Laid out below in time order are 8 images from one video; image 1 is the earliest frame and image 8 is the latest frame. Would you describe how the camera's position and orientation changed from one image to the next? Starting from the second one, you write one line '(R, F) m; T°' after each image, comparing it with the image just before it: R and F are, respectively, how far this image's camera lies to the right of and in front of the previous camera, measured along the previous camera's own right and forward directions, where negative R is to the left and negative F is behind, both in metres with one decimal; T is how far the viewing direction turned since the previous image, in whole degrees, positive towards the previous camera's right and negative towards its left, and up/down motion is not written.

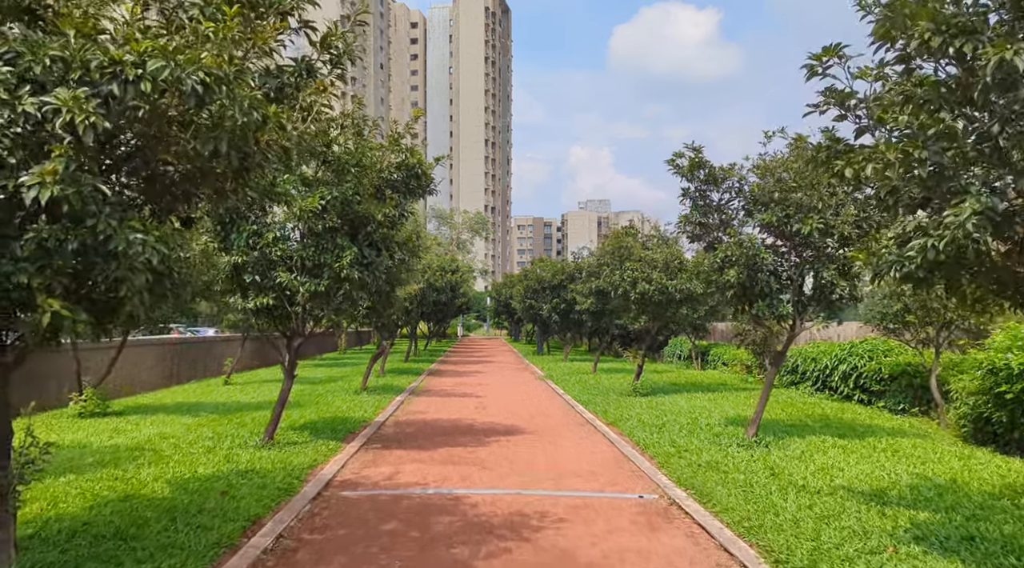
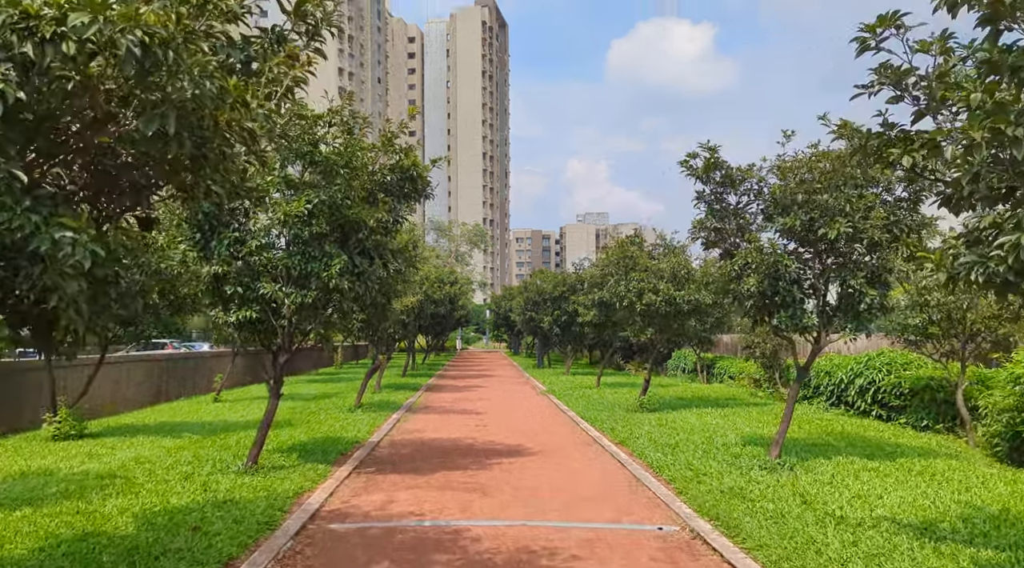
(-0.1, +0.7) m; 0°
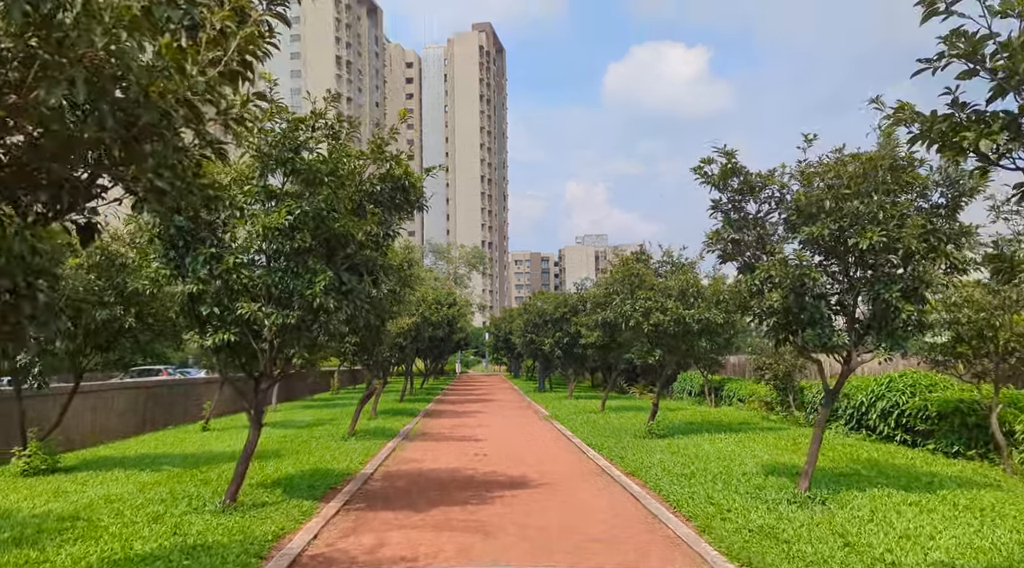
(0.0, +0.7) m; 0°
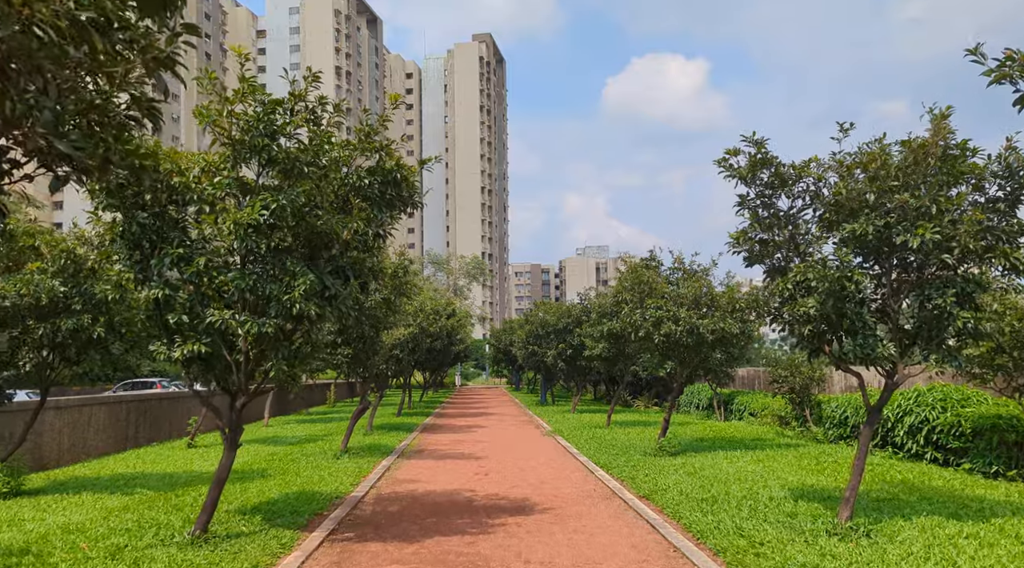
(0.0, +0.8) m; 0°
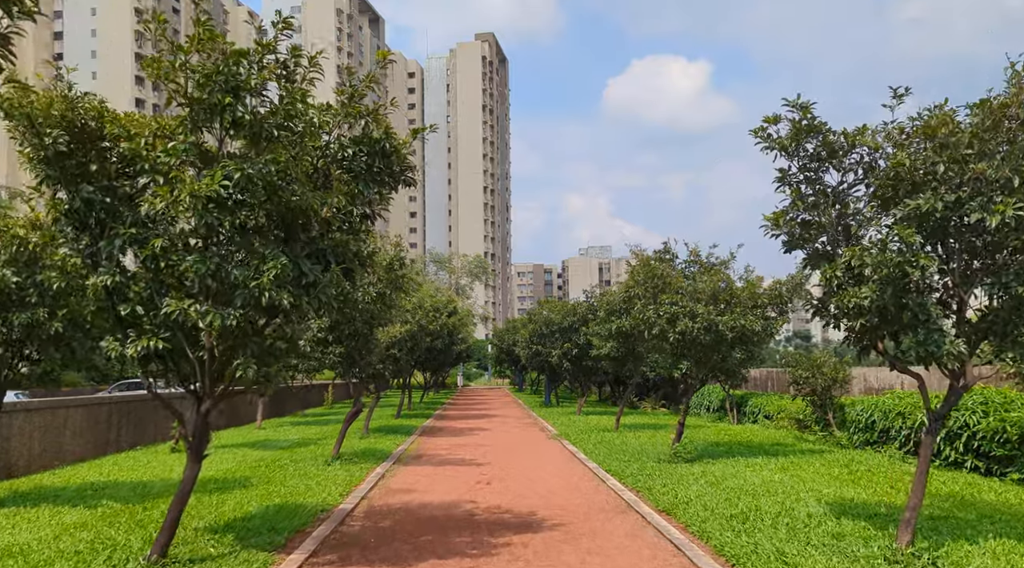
(0.0, +1.0) m; 0°
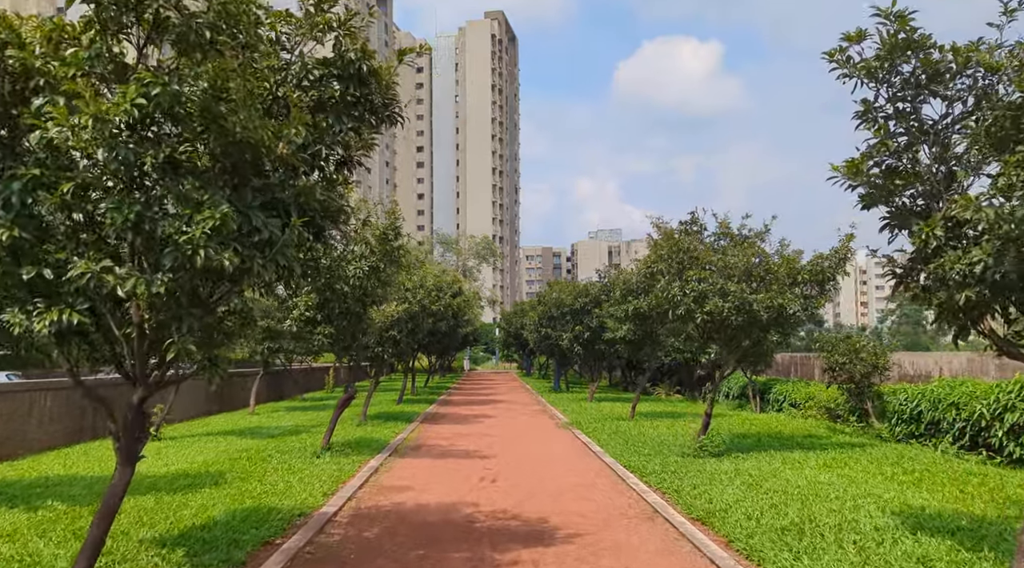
(0.0, +1.3) m; -1°
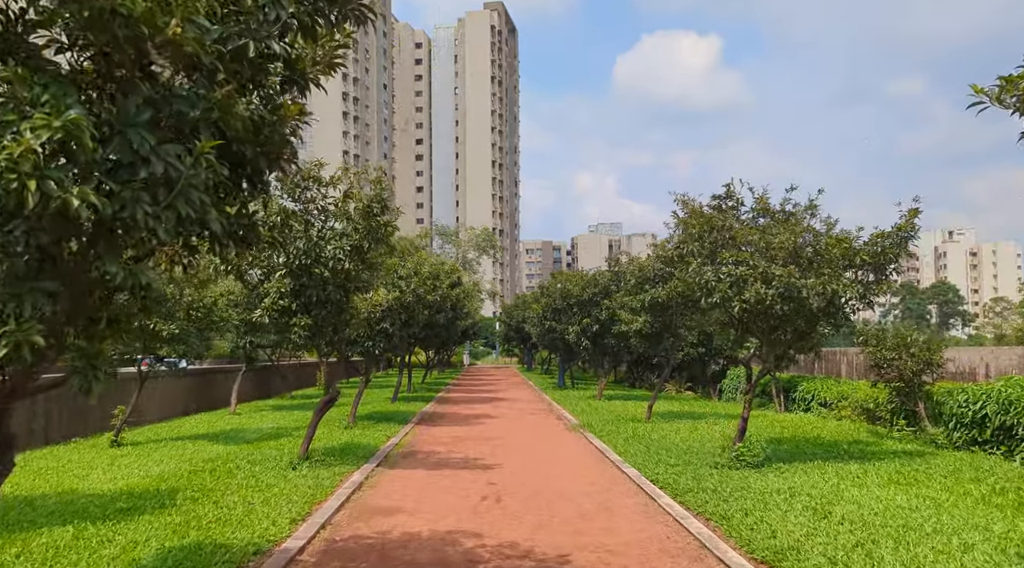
(-0.1, +1.6) m; 0°
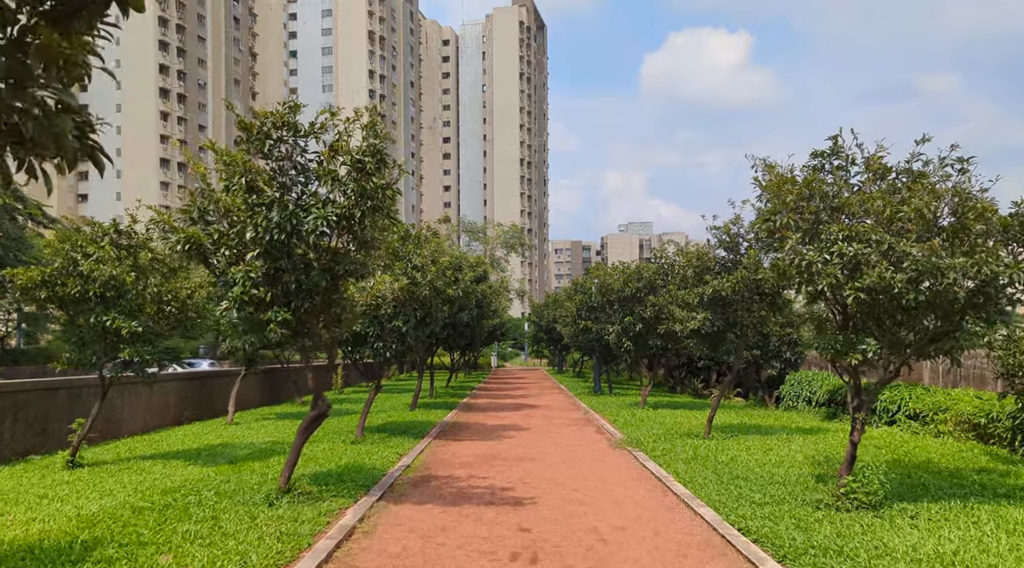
(-0.1, +2.3) m; -2°
